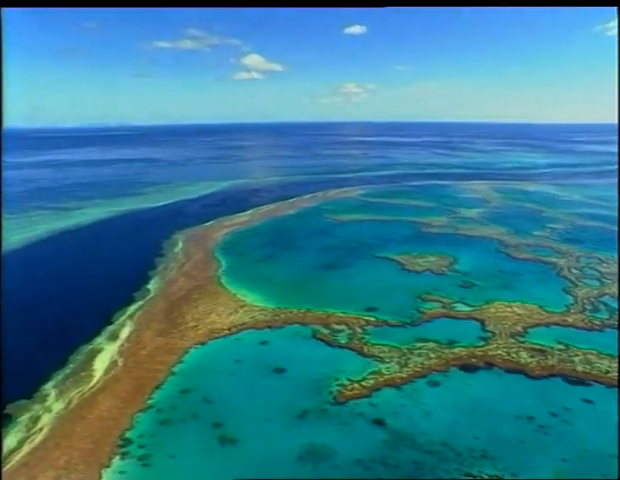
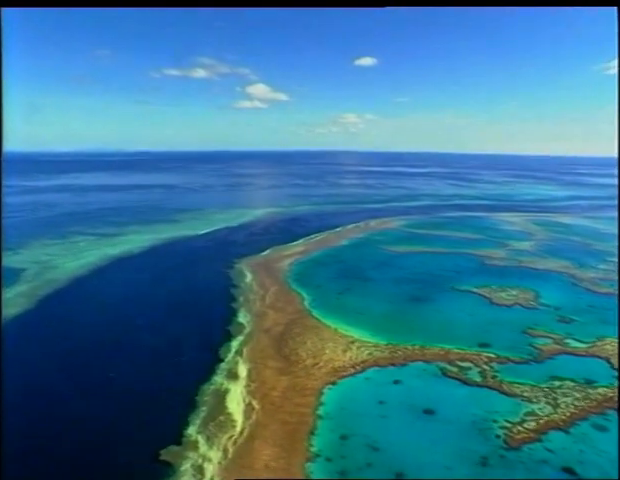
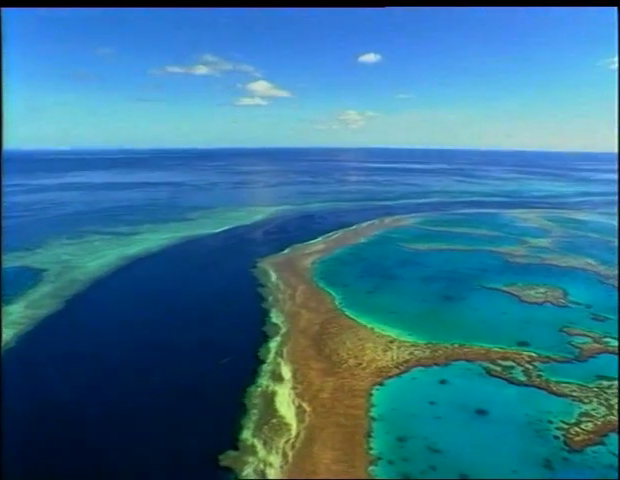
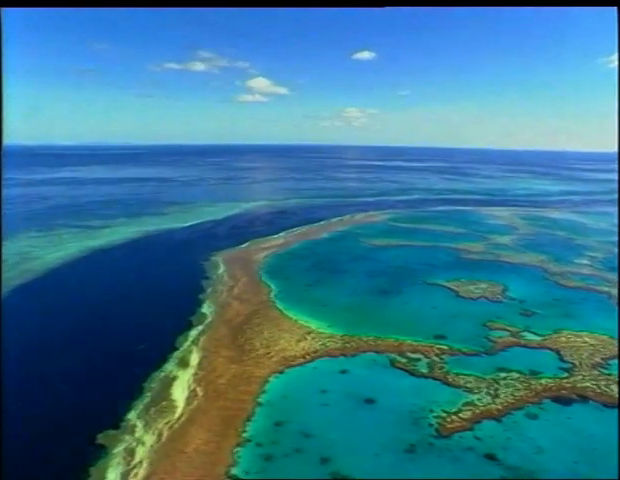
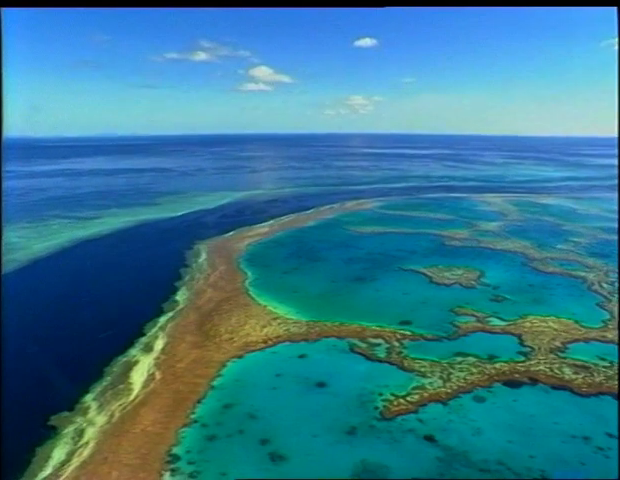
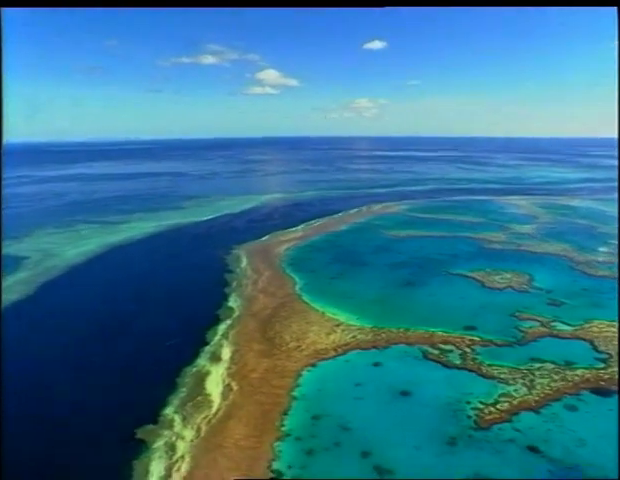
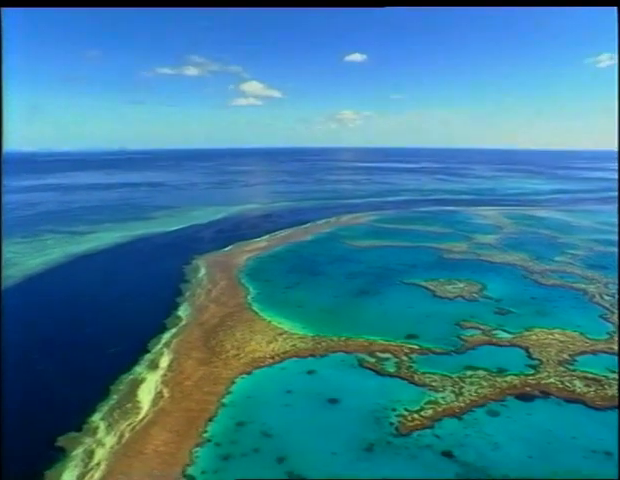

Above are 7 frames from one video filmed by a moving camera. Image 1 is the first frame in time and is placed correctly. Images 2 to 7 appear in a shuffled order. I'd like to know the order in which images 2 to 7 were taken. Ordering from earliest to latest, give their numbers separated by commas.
5, 7, 4, 6, 2, 3
